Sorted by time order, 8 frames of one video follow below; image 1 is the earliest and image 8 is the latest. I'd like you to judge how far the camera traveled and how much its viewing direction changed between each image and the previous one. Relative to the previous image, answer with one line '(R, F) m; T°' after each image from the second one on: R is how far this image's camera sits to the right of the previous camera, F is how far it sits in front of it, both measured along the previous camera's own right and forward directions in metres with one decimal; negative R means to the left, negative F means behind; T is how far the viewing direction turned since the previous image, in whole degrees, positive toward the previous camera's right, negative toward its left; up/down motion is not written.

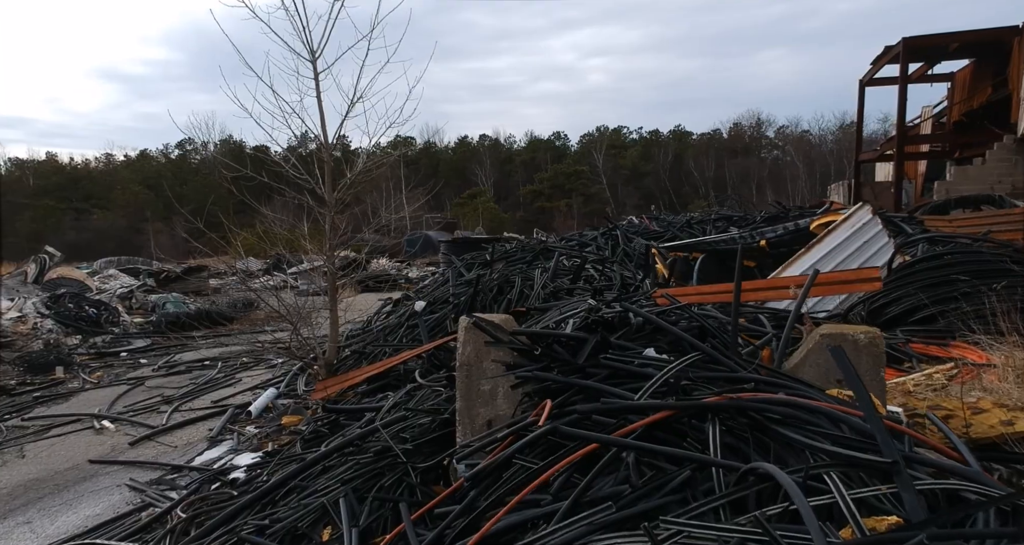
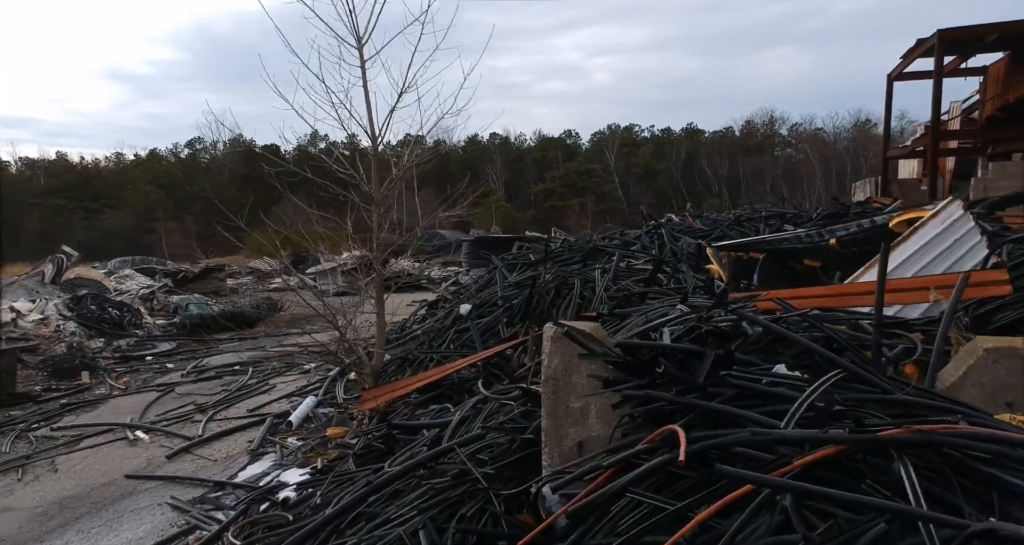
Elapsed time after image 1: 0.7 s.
(-0.4, +0.3) m; -1°
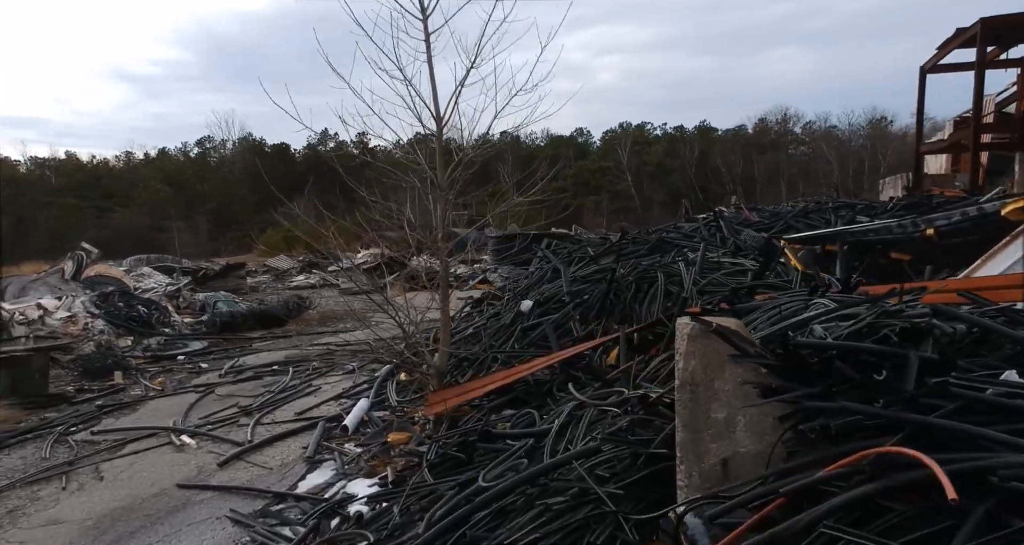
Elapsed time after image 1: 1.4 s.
(-0.5, +0.4) m; -1°
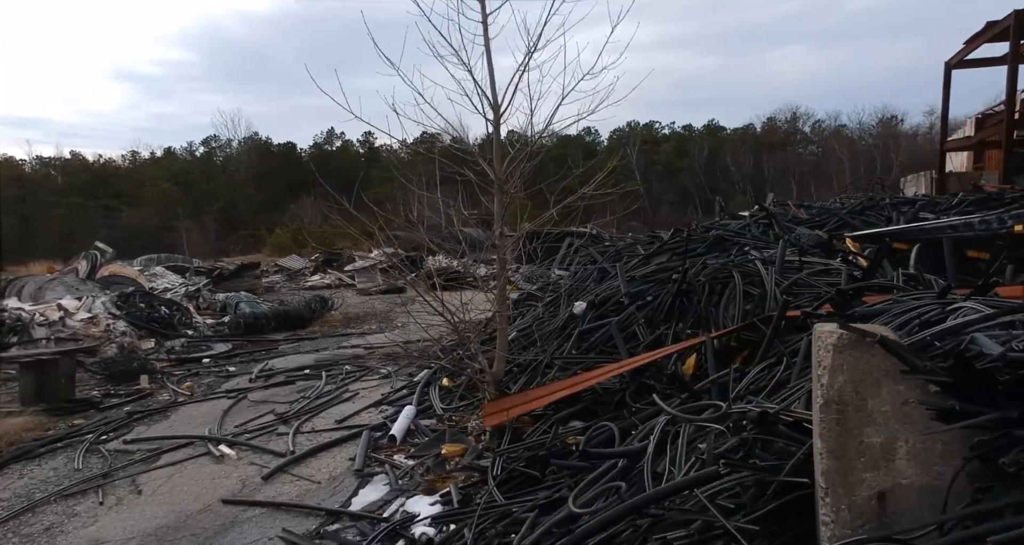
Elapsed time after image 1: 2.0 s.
(-0.4, +0.3) m; 0°
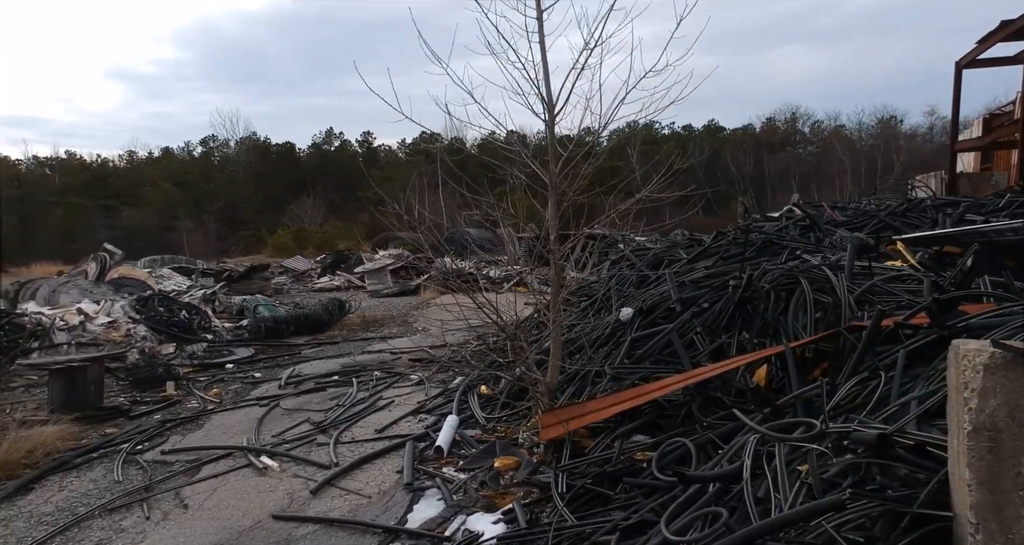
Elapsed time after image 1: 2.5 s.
(-0.4, +0.1) m; 0°
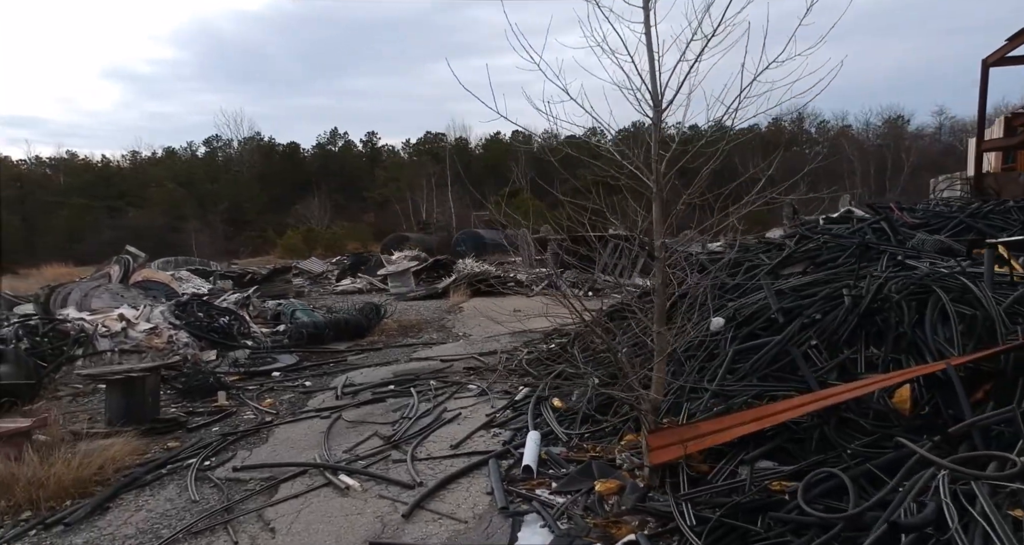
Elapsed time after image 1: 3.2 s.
(-0.6, +0.2) m; 0°
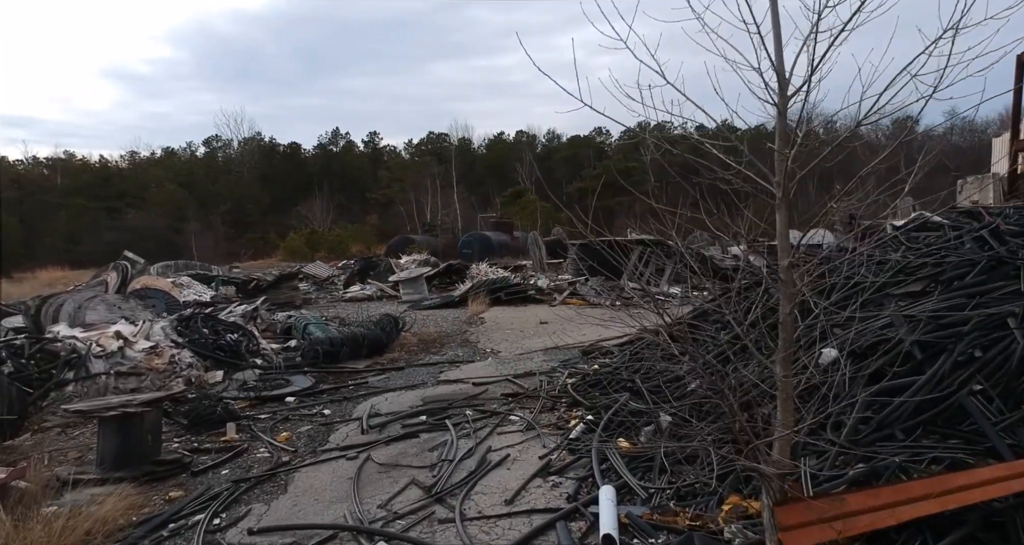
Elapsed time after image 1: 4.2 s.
(-0.4, +0.8) m; 0°
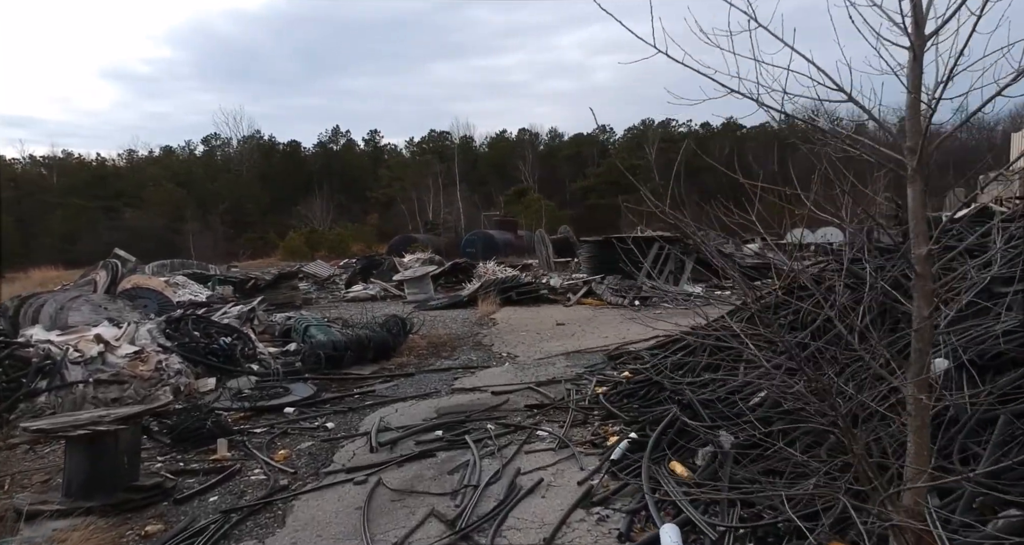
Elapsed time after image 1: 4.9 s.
(-0.2, +0.7) m; 0°
